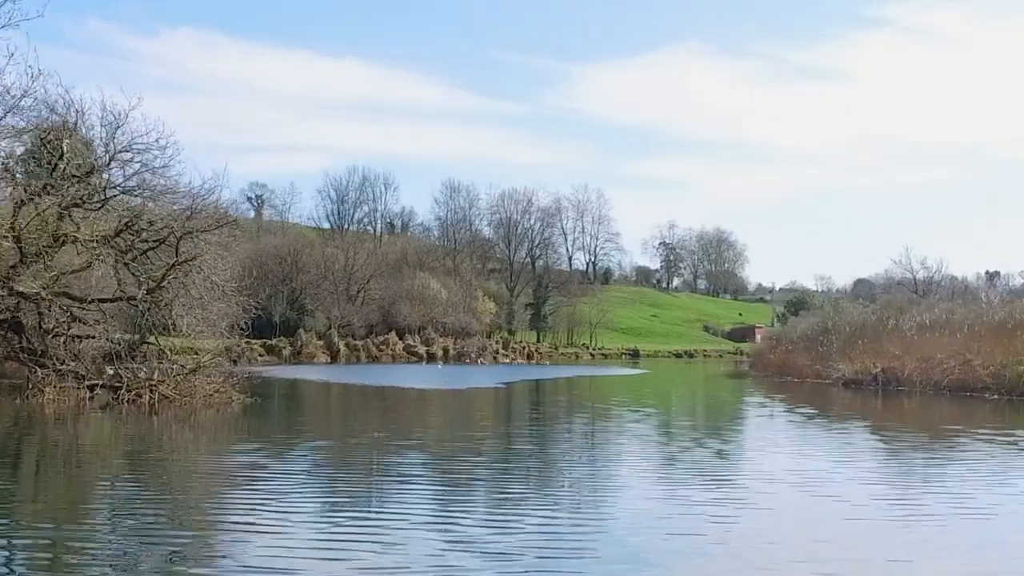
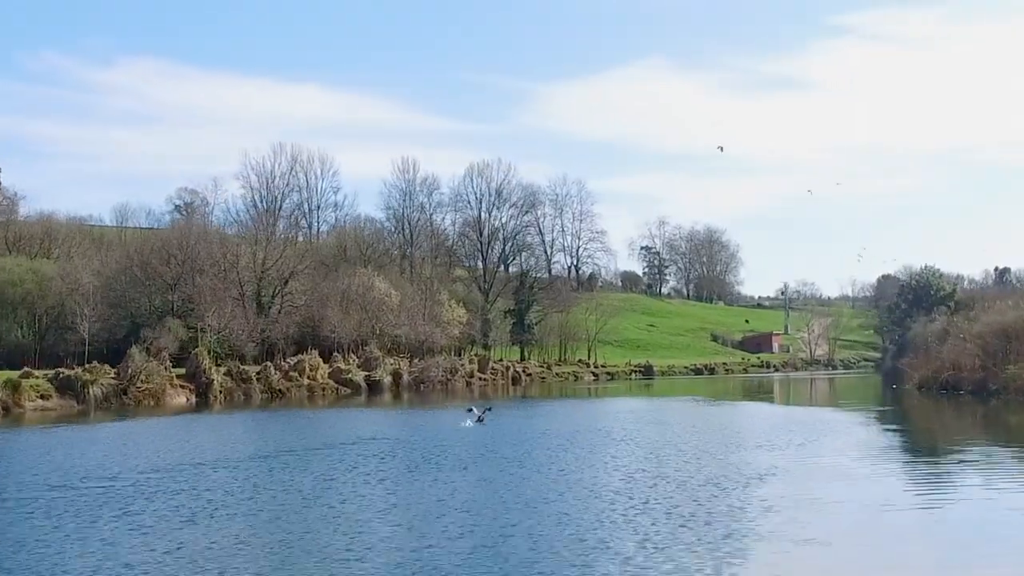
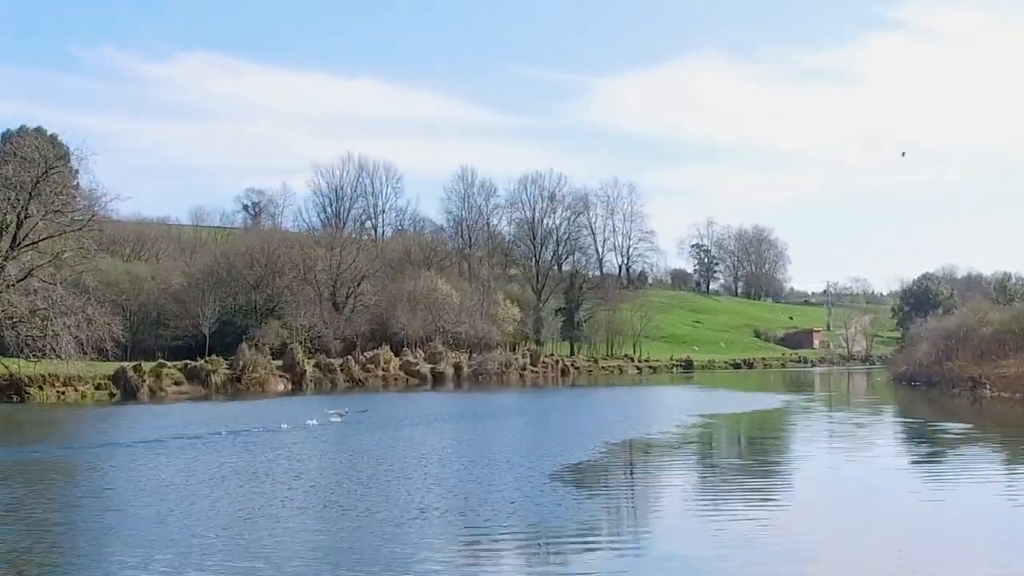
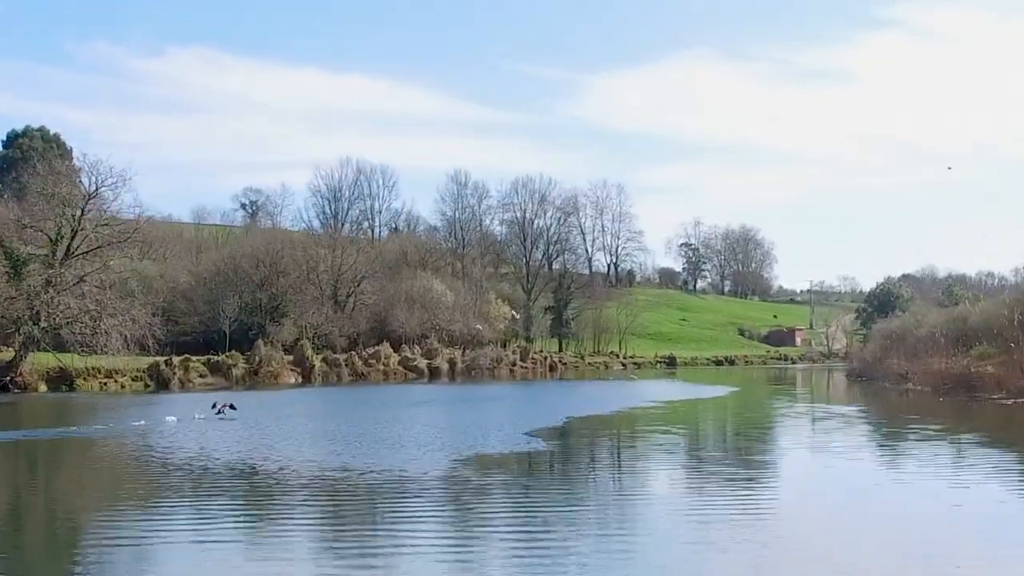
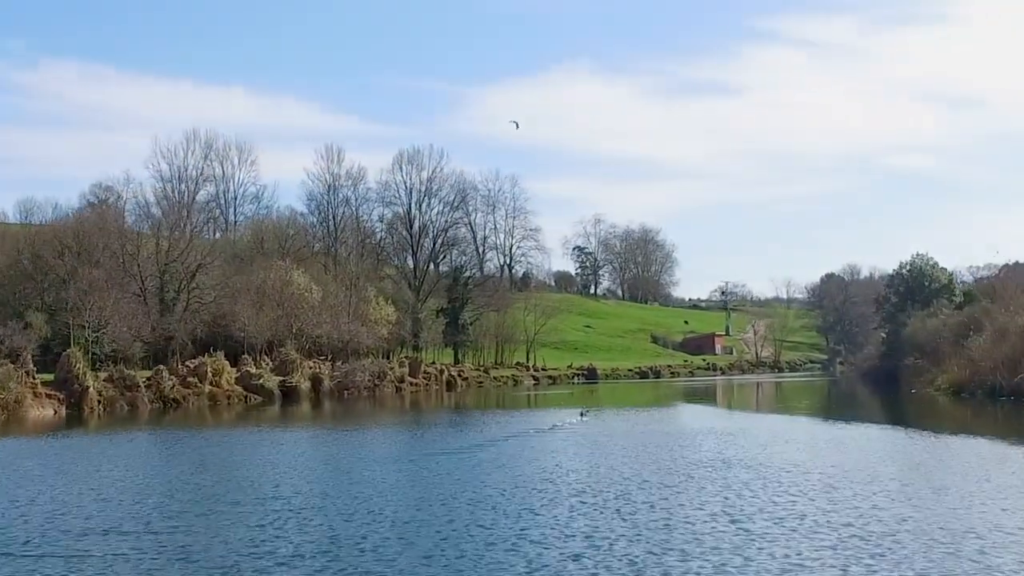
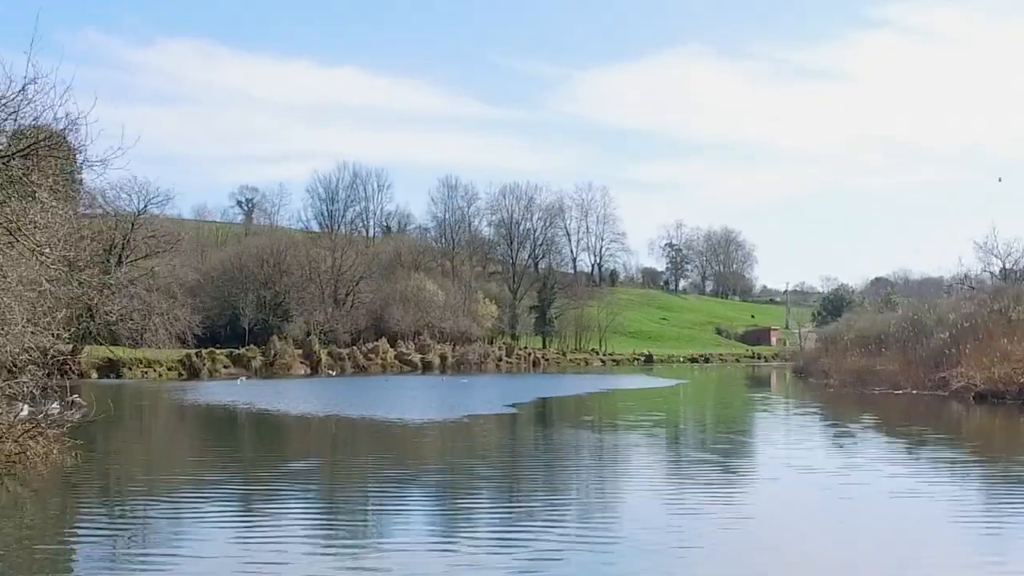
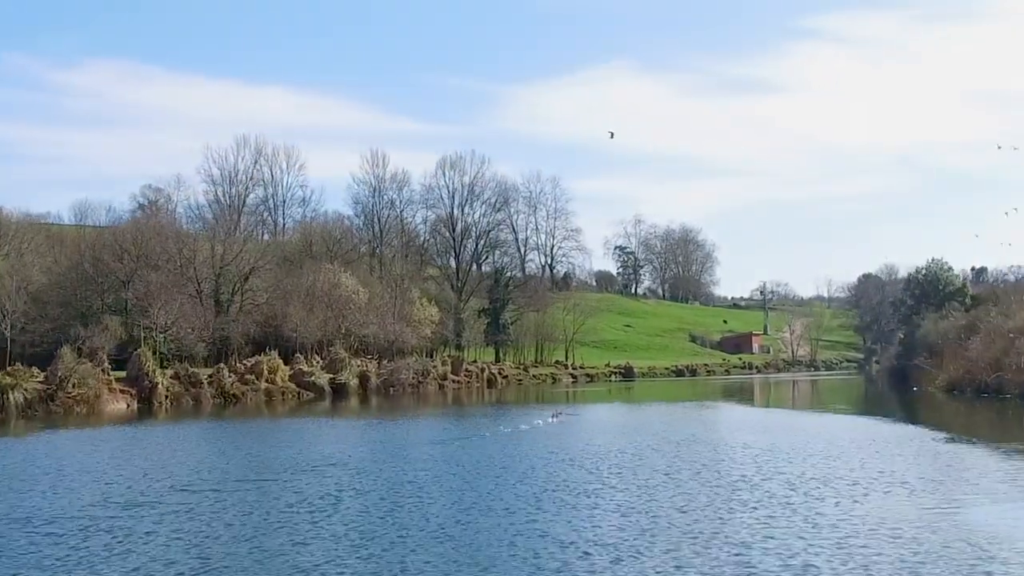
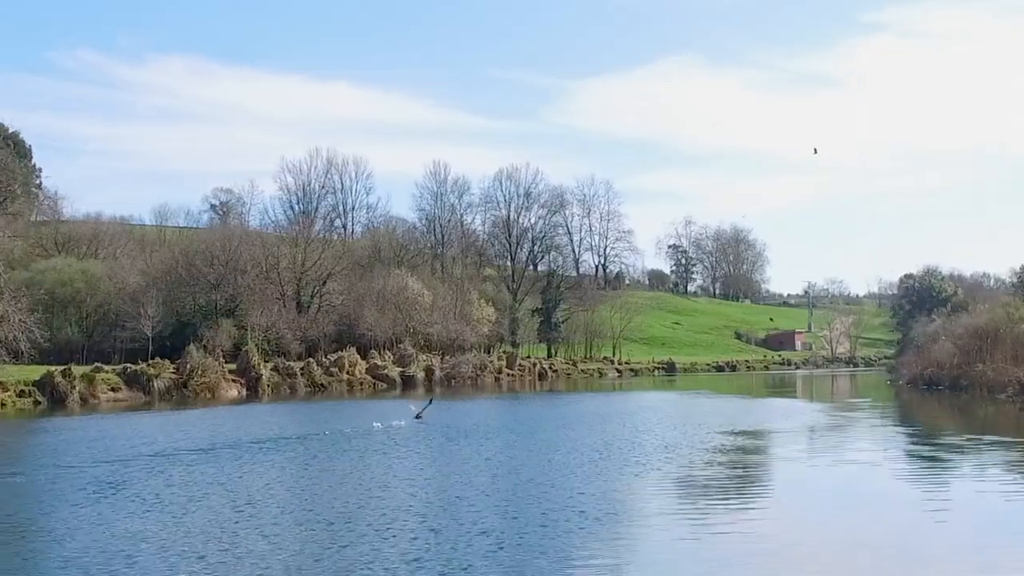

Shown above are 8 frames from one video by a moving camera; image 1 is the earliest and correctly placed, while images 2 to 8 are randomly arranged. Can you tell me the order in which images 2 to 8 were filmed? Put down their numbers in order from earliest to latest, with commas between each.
6, 4, 3, 8, 2, 7, 5
